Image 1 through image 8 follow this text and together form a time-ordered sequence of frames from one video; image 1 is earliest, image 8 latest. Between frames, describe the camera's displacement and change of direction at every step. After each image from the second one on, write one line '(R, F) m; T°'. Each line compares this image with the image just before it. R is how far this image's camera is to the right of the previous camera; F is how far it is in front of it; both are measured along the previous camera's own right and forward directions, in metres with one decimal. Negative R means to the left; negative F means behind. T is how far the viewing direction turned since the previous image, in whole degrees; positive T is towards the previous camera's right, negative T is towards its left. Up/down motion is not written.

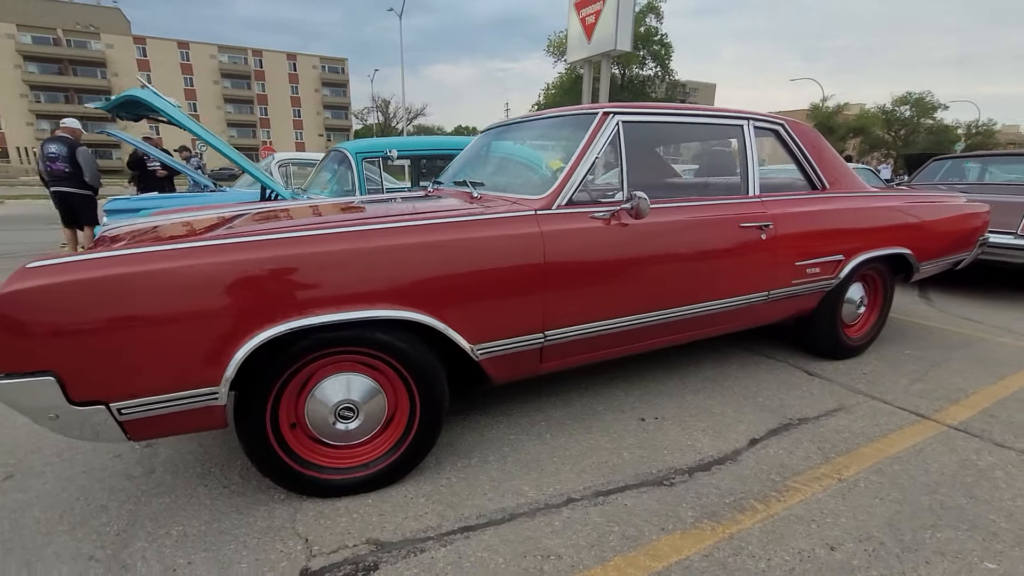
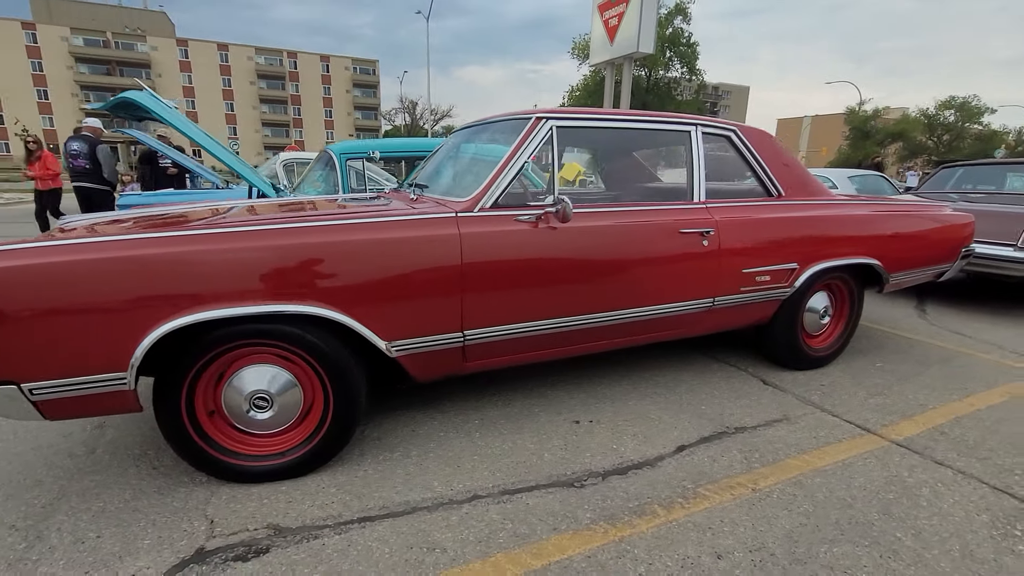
(+0.5, 0.0) m; -3°
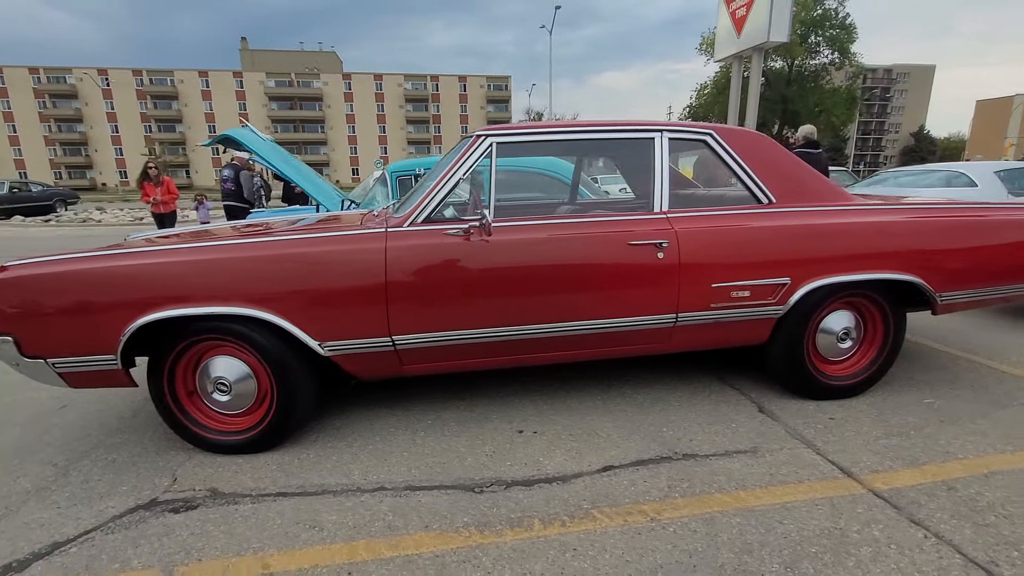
(+1.1, 0.0) m; -15°
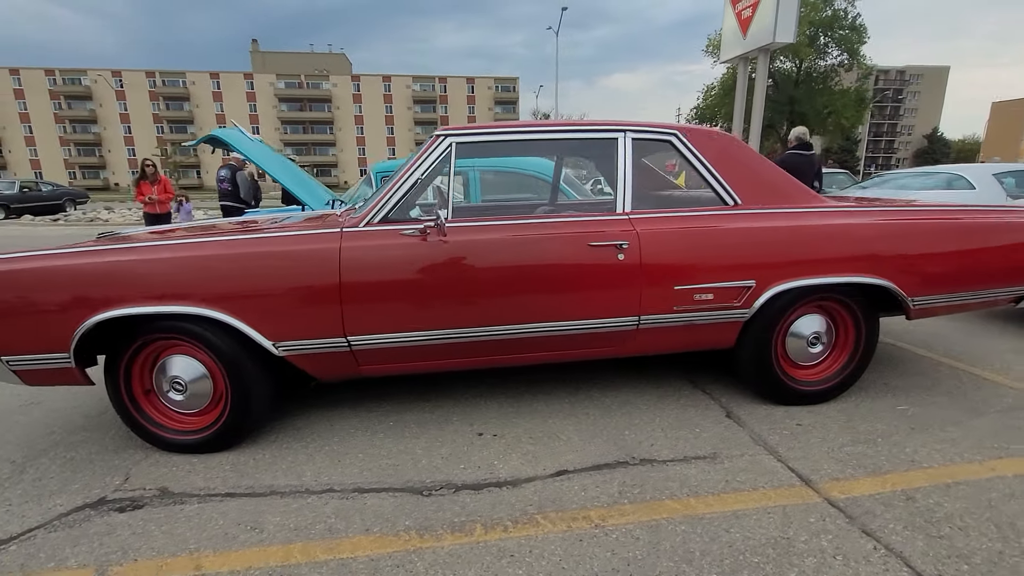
(+0.3, 0.0) m; -1°
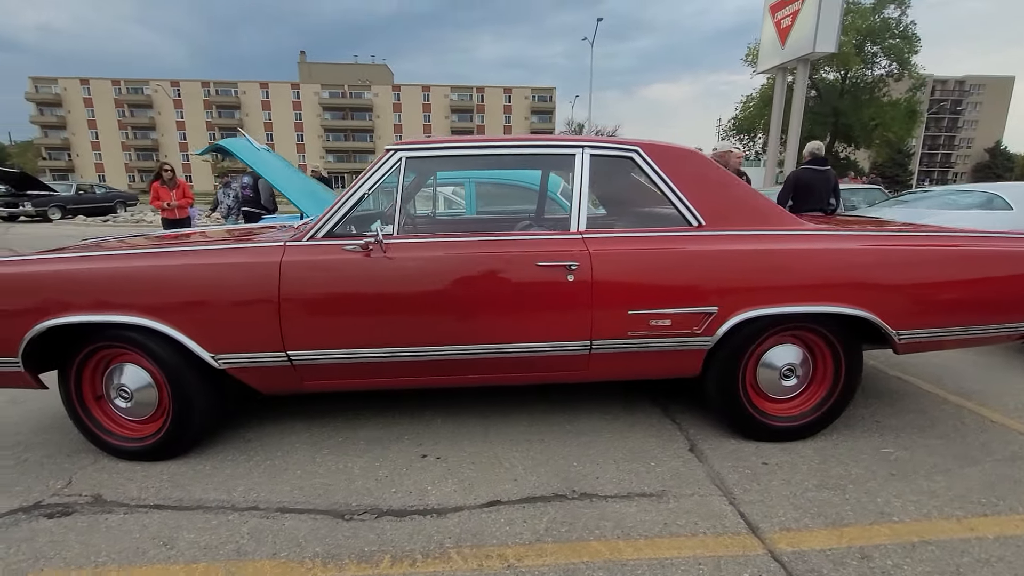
(+0.5, +0.1) m; -4°
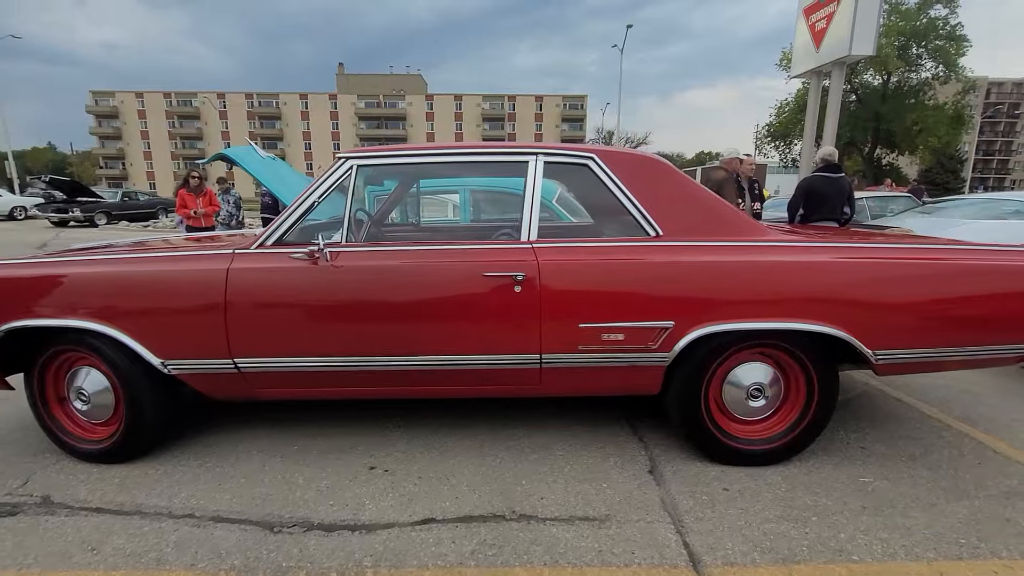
(+0.5, +0.1) m; -4°
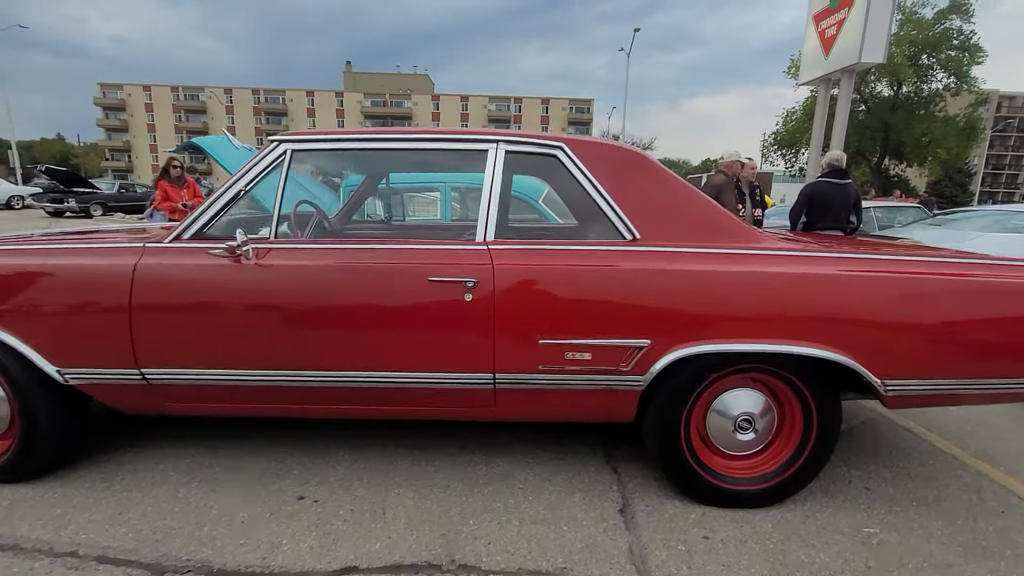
(+0.2, +0.4) m; 0°
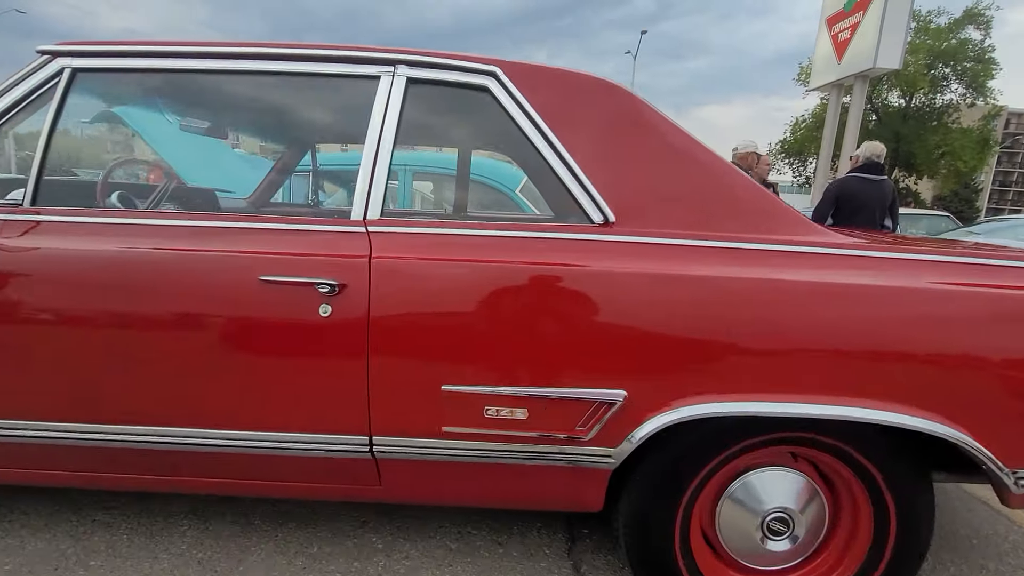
(+0.3, +0.9) m; 0°
